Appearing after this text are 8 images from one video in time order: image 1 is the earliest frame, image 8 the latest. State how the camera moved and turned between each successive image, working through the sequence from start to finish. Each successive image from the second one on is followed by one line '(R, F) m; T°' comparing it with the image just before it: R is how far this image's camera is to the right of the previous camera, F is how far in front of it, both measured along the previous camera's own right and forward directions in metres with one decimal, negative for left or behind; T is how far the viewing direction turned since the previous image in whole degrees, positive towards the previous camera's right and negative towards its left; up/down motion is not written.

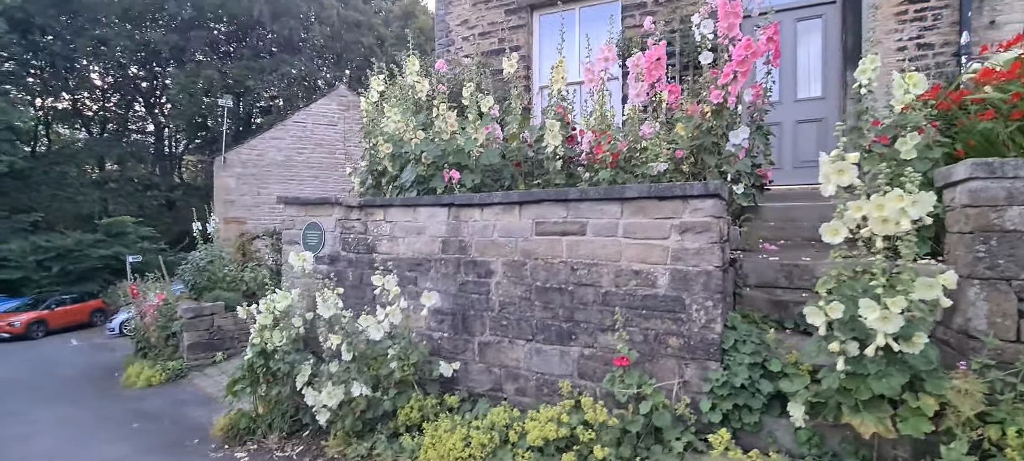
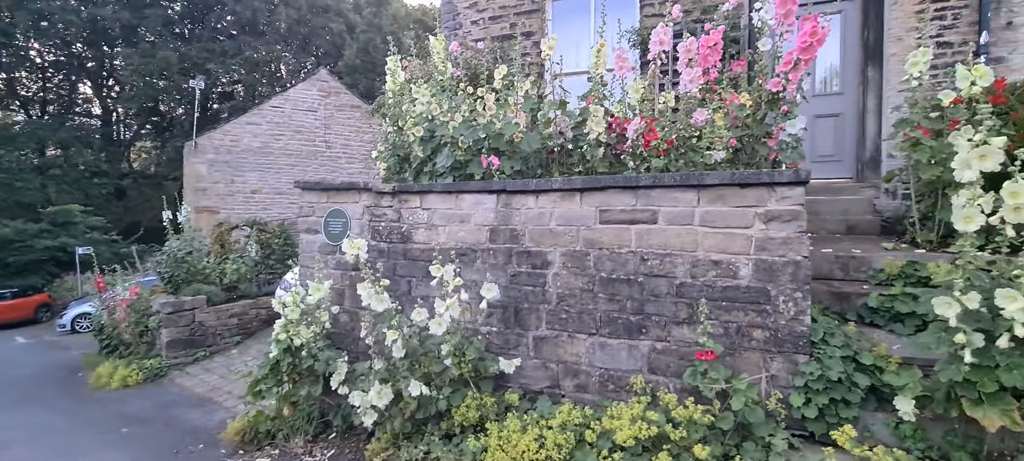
(-0.7, +0.2) m; +4°
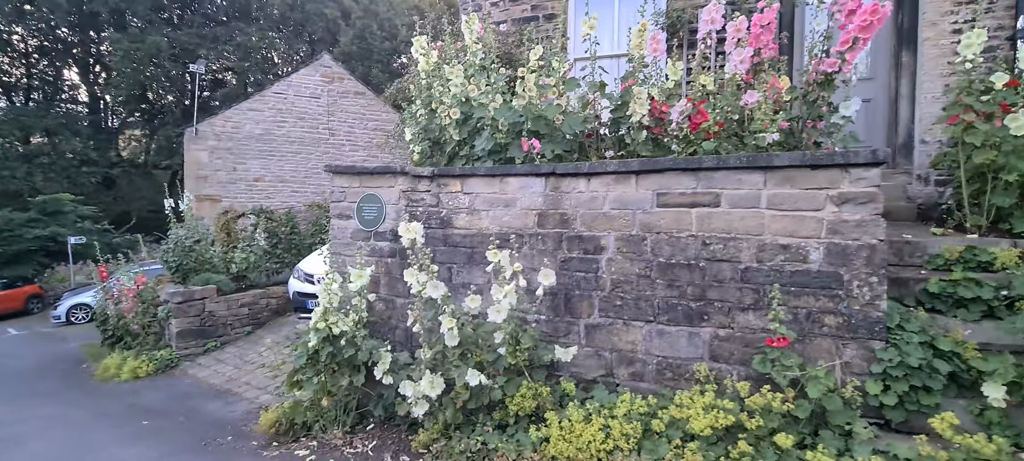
(-0.4, +0.1) m; +1°
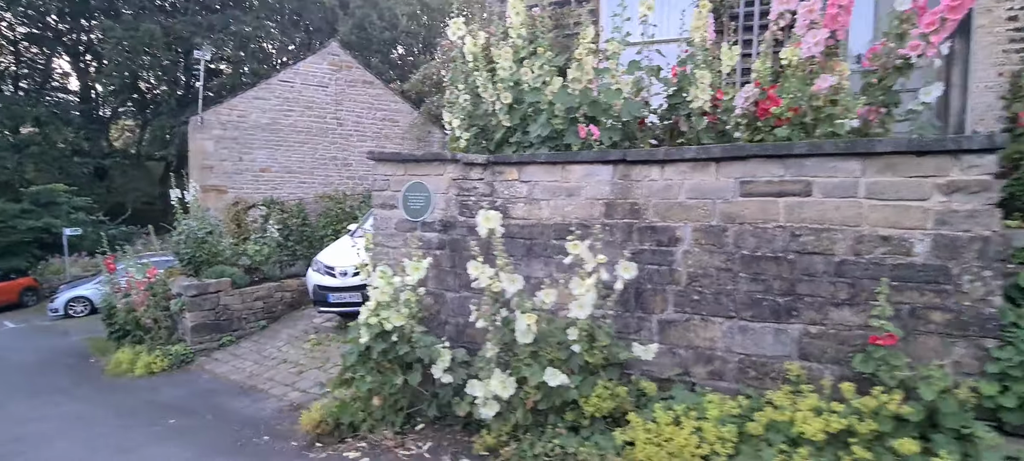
(-0.5, +0.2) m; +1°
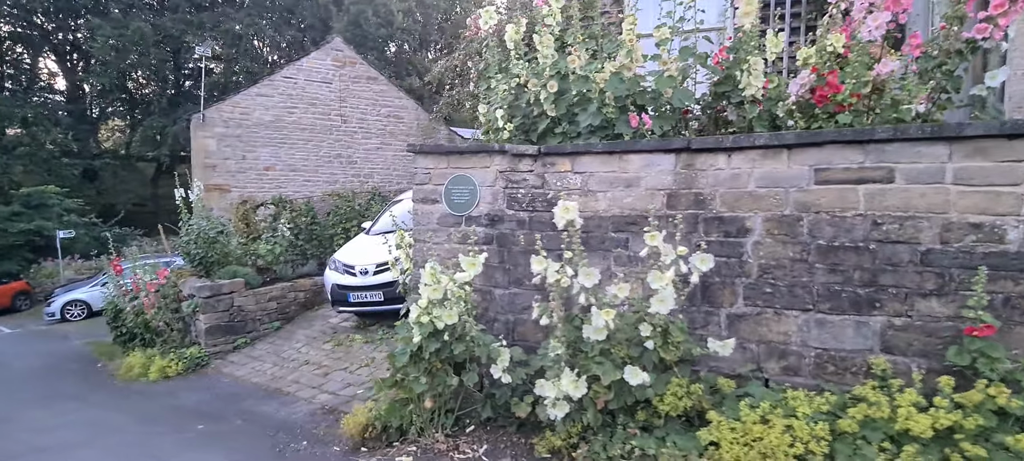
(-0.5, +0.2) m; +1°
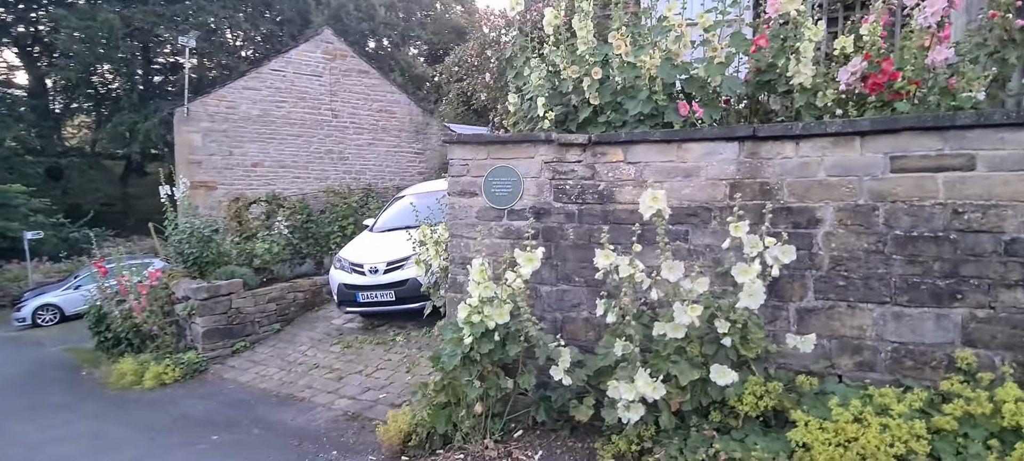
(-0.5, +0.2) m; +3°
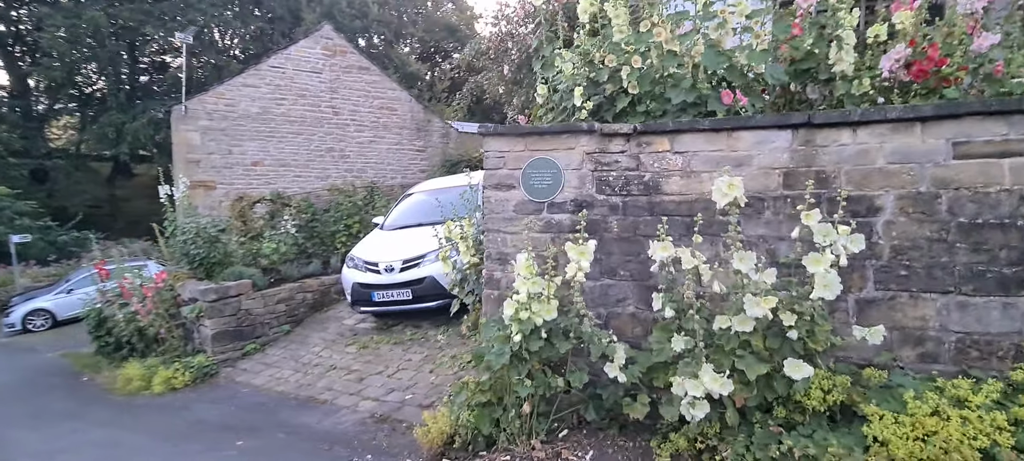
(-0.4, +0.1) m; +1°
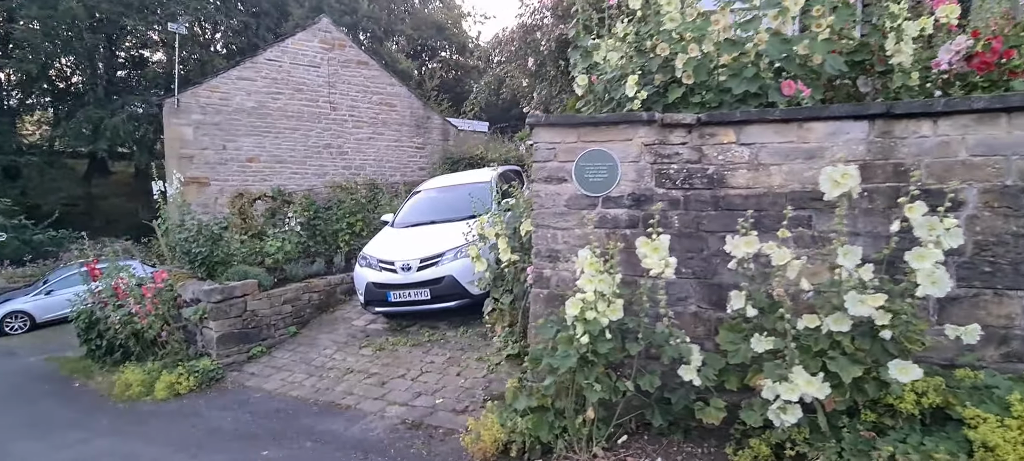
(-0.5, +0.2) m; +2°
